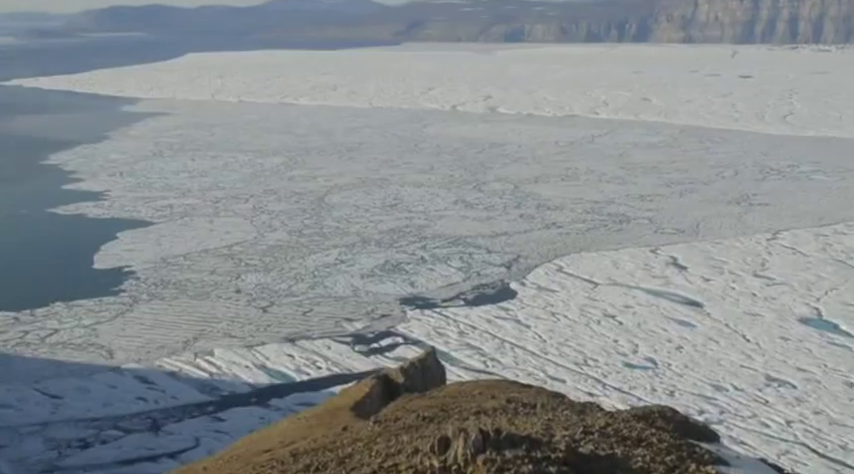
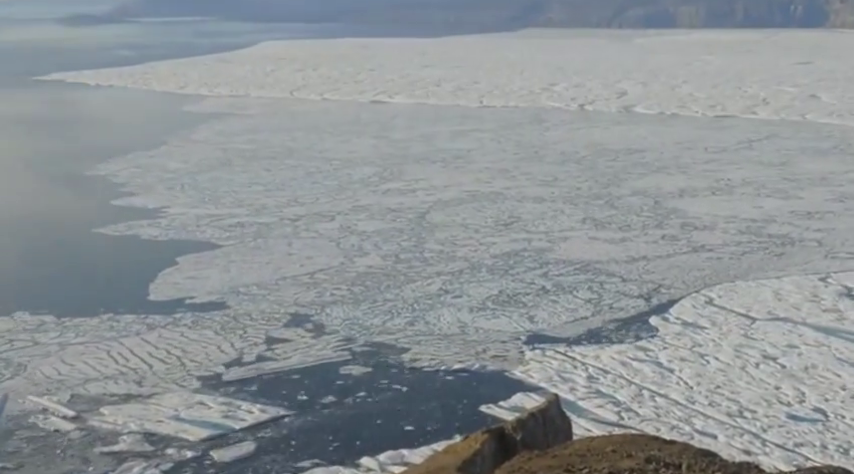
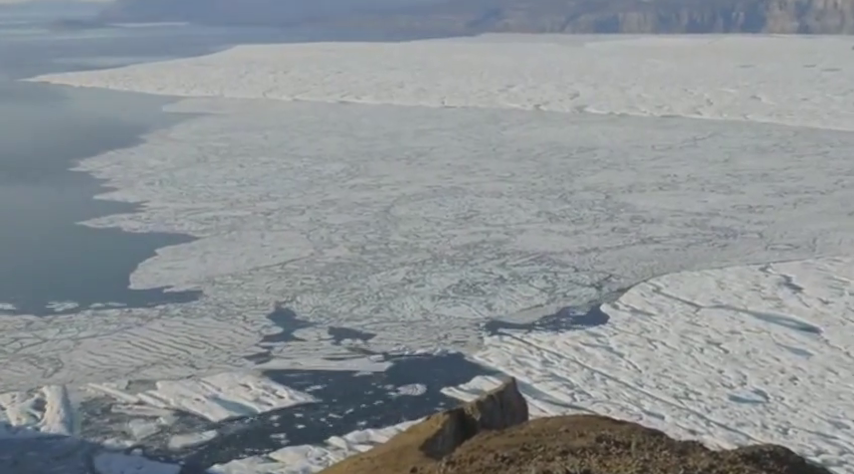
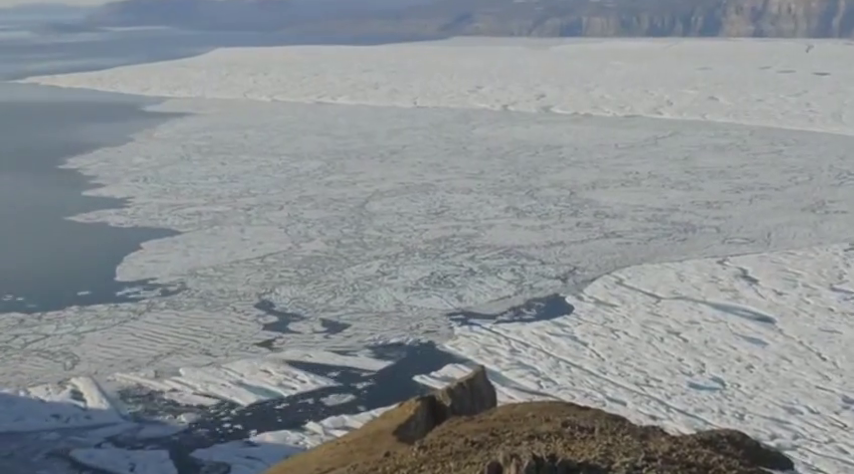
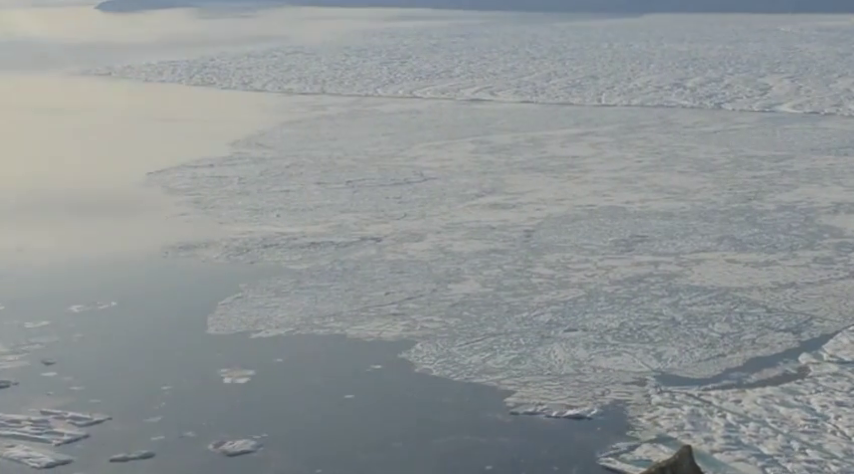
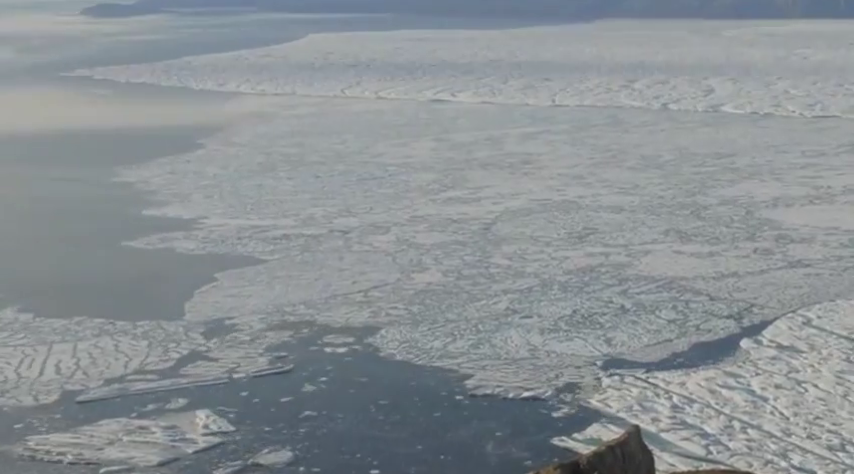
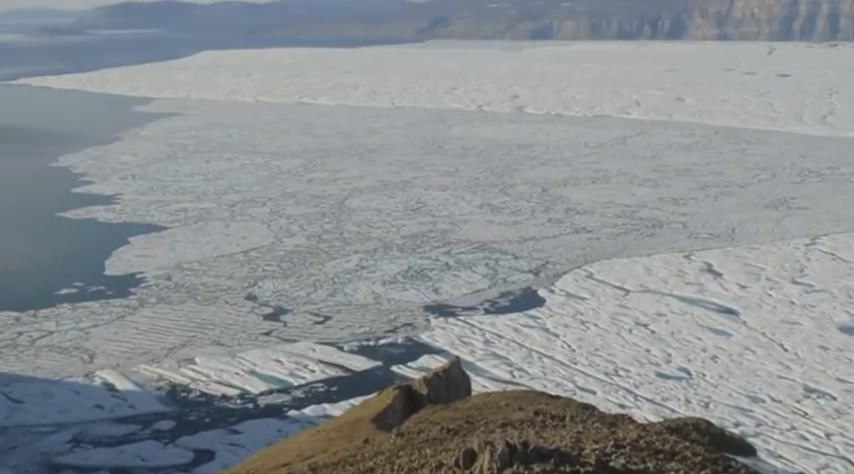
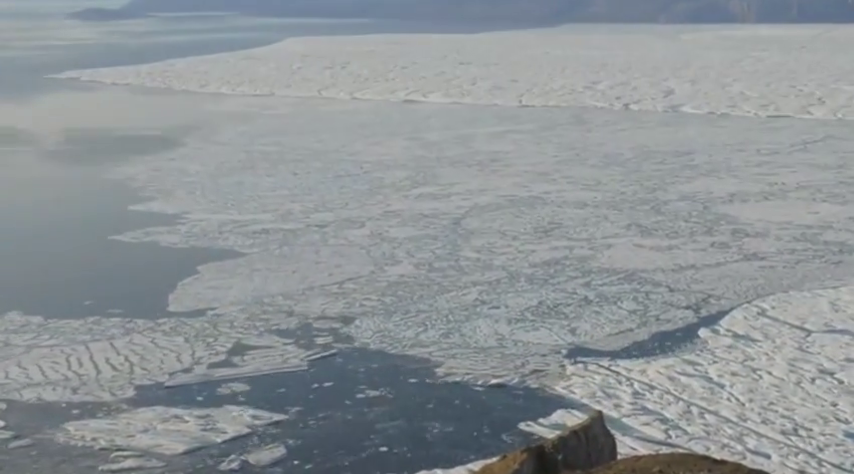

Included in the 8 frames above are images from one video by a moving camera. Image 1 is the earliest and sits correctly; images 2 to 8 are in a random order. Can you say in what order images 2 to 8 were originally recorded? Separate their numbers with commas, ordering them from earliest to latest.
7, 4, 3, 2, 8, 6, 5
